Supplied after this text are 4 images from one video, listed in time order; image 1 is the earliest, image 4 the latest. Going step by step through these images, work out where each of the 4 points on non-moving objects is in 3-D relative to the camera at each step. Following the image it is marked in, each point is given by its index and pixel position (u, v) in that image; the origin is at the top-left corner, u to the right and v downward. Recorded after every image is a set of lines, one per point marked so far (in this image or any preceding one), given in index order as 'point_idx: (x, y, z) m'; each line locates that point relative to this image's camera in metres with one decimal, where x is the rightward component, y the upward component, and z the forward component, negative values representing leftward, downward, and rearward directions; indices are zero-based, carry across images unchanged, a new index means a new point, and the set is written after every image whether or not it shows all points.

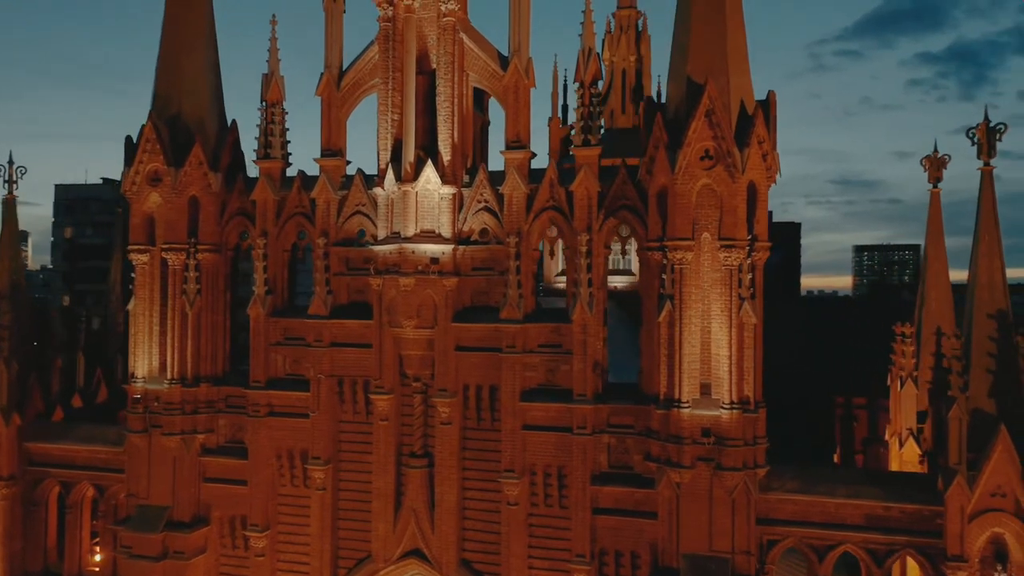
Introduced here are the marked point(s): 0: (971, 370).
0: (+8.4, -1.5, +15.3) m
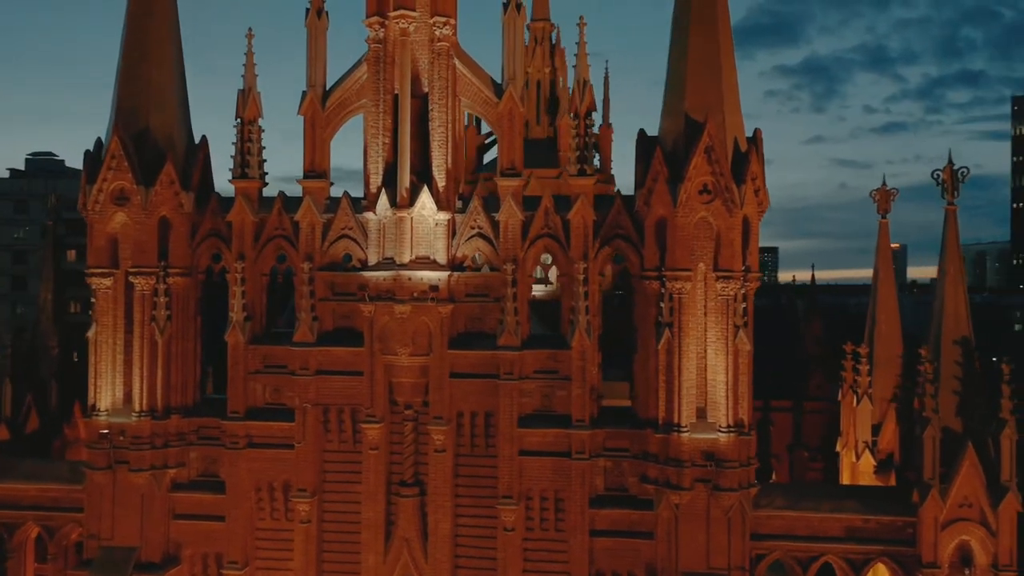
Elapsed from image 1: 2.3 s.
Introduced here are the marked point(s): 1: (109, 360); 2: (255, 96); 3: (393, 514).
0: (+8.5, -2.0, +16.8) m
1: (-8.6, -1.5, +18.0) m
2: (-5.7, +4.2, +18.8) m
3: (-2.5, -4.8, +17.9) m
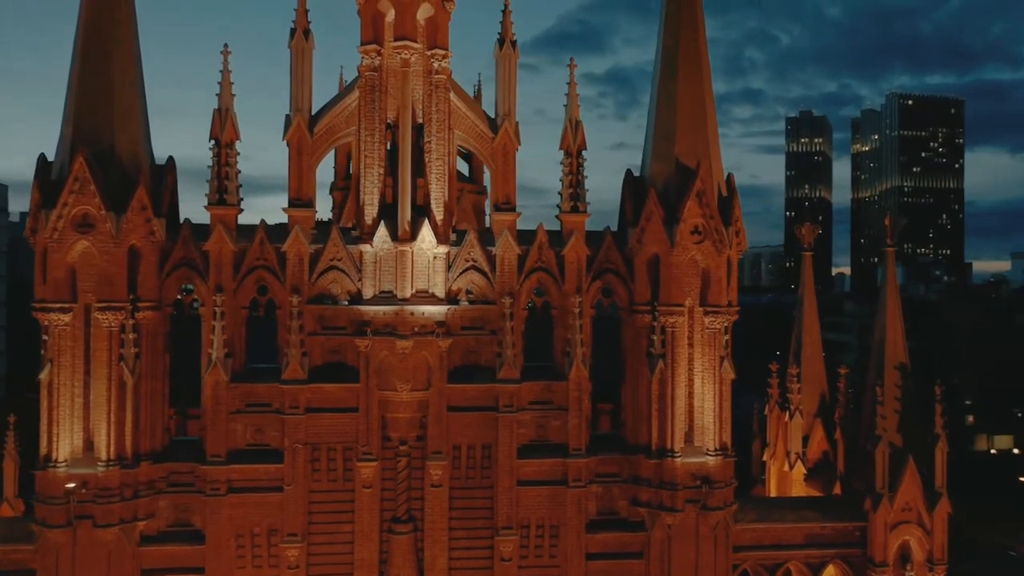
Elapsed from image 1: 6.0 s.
0: (+8.4, -2.8, +19.1) m
1: (-8.5, -2.2, +16.2) m
2: (-5.8, +3.5, +17.6) m
3: (-2.6, -5.5, +17.6) m
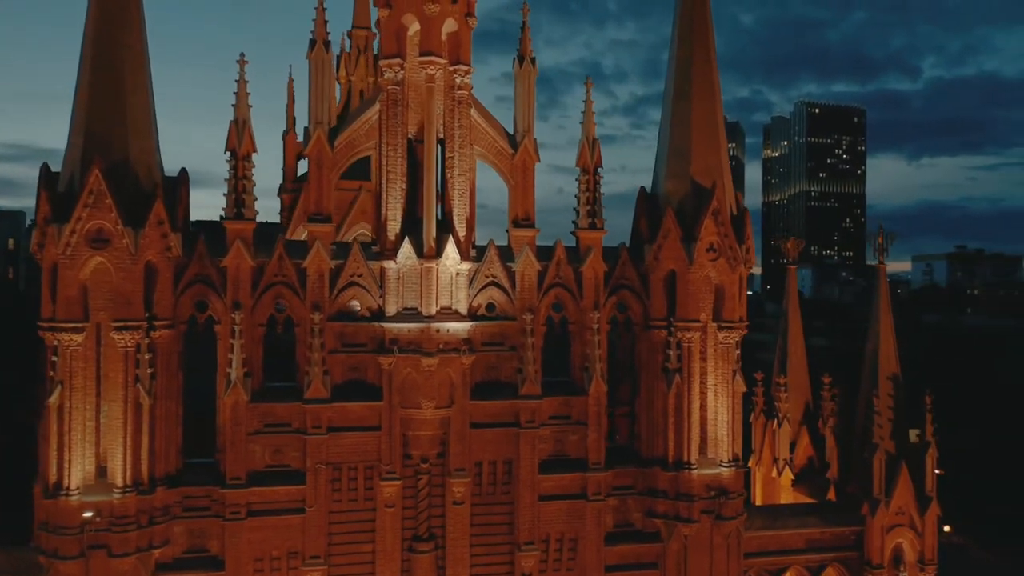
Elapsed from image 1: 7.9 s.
0: (+8.7, -3.1, +20.1) m
1: (-7.8, -2.6, +15.4) m
2: (-5.3, +3.2, +17.1) m
3: (-2.1, -5.8, +17.4) m
